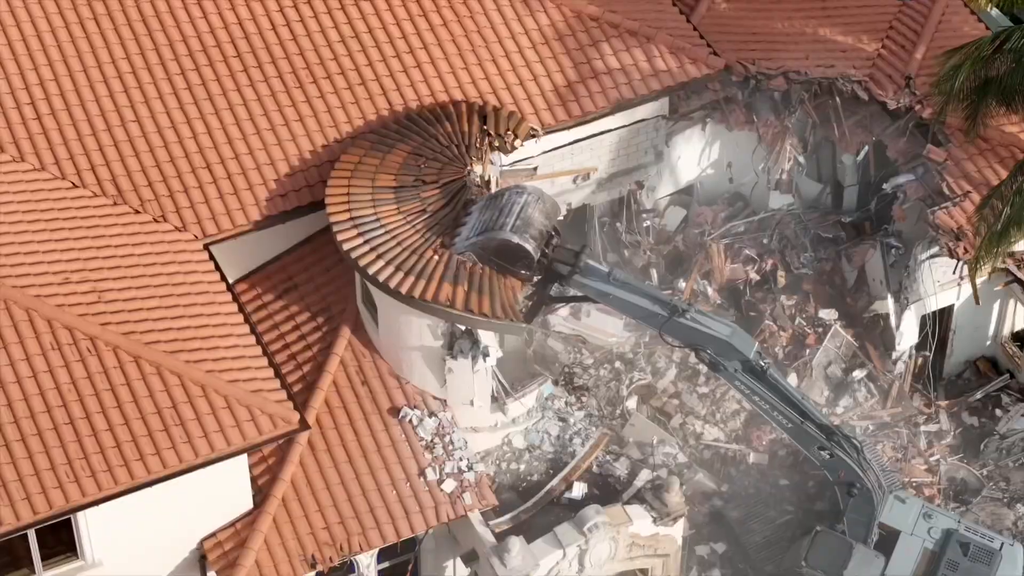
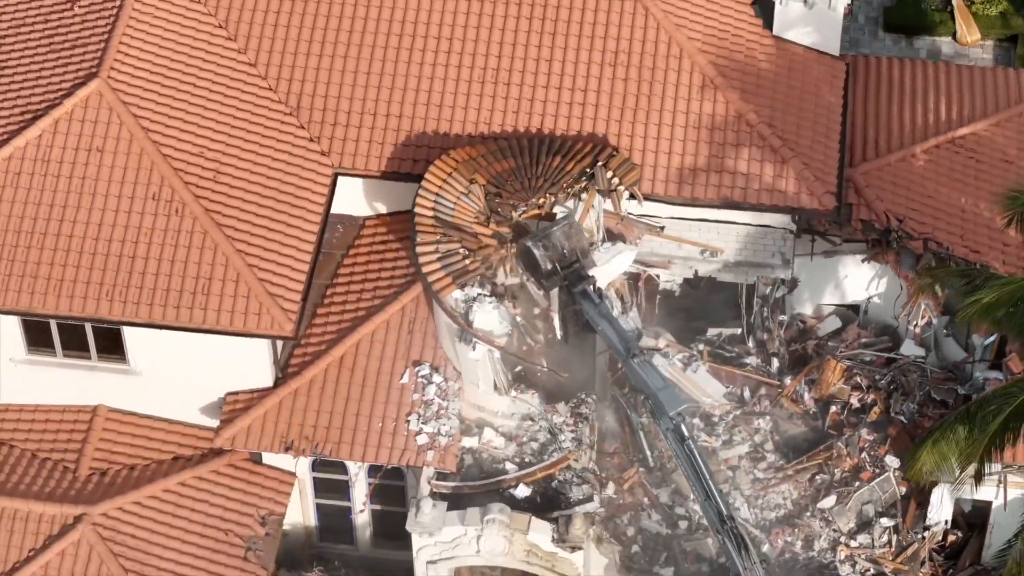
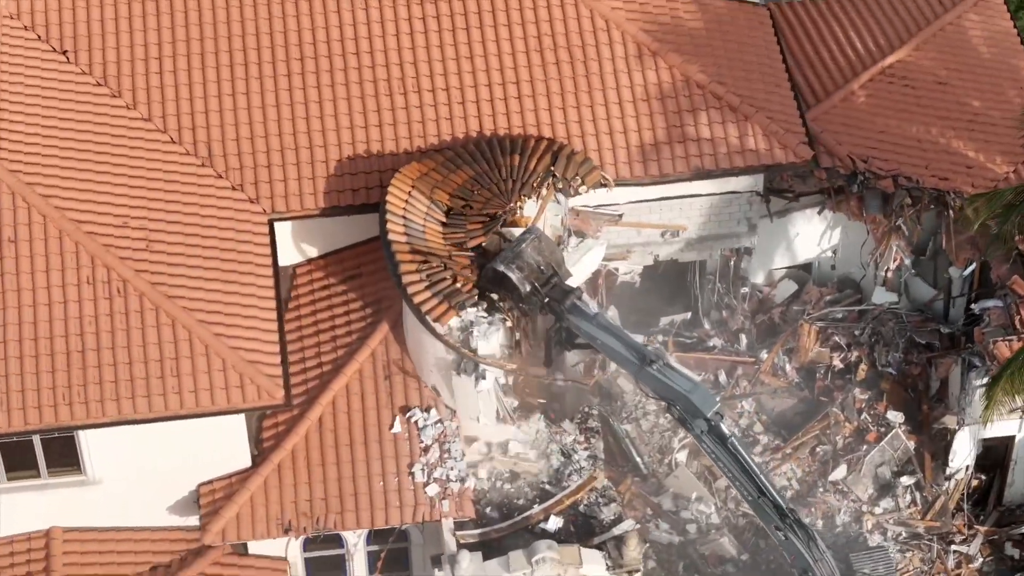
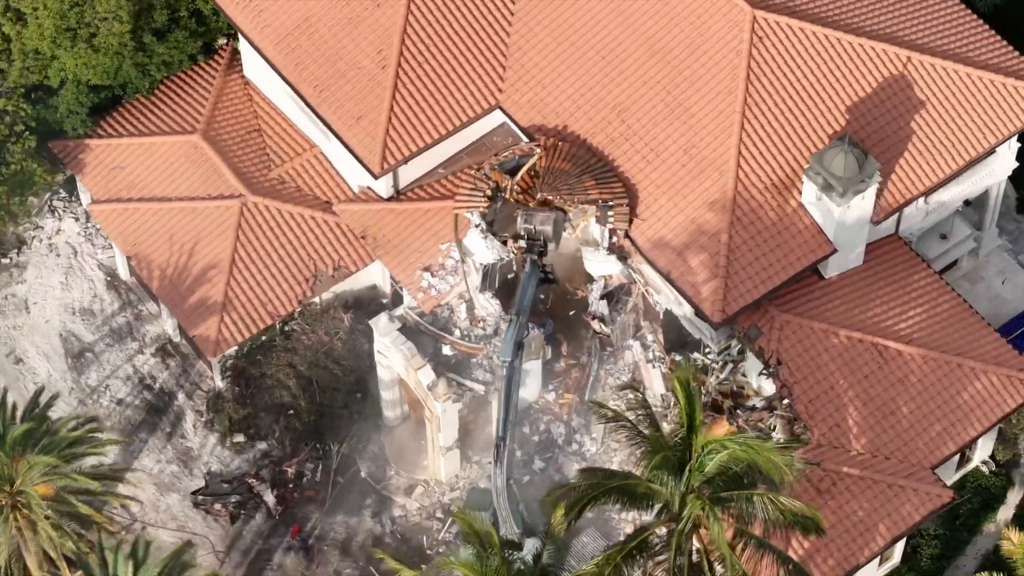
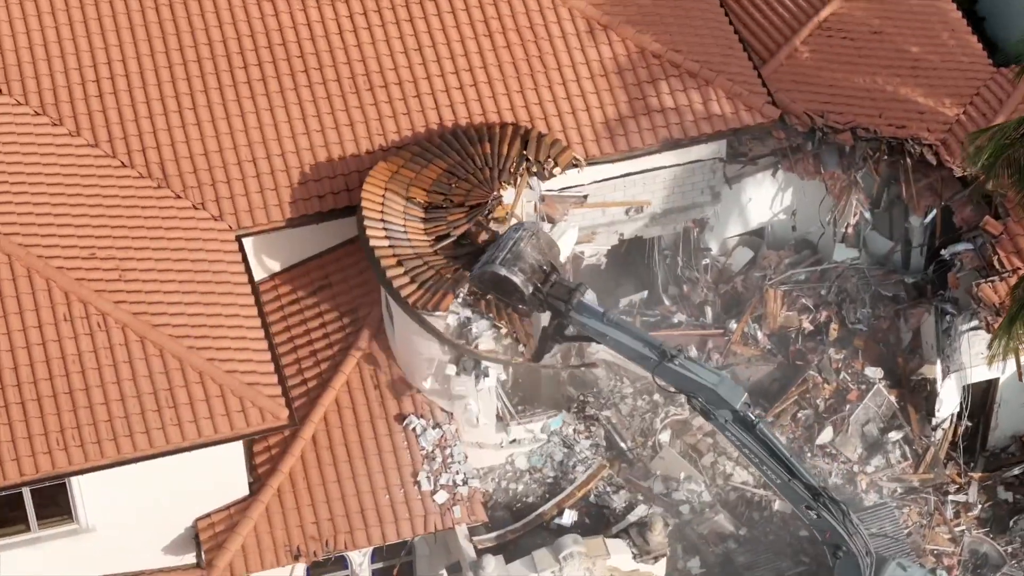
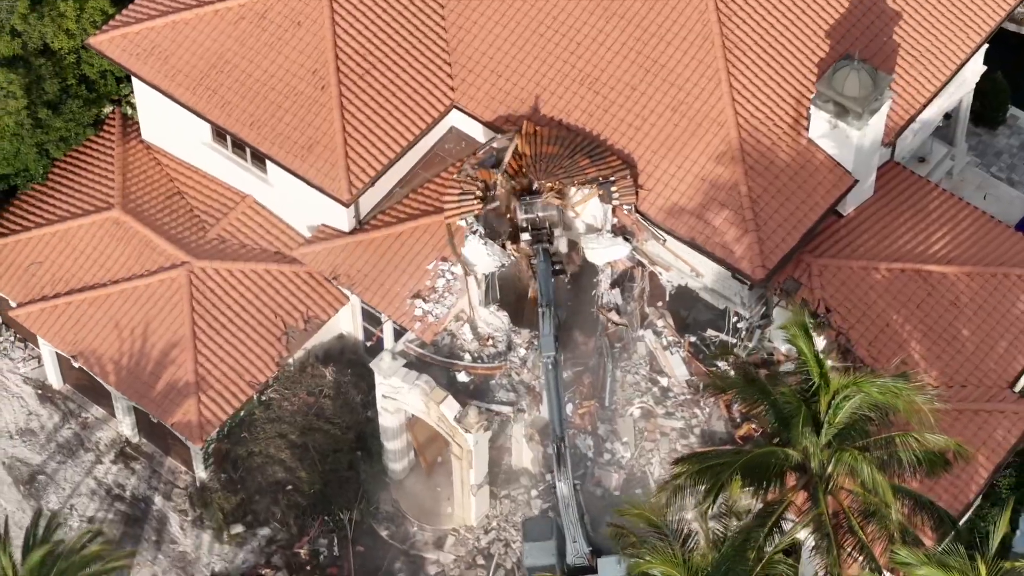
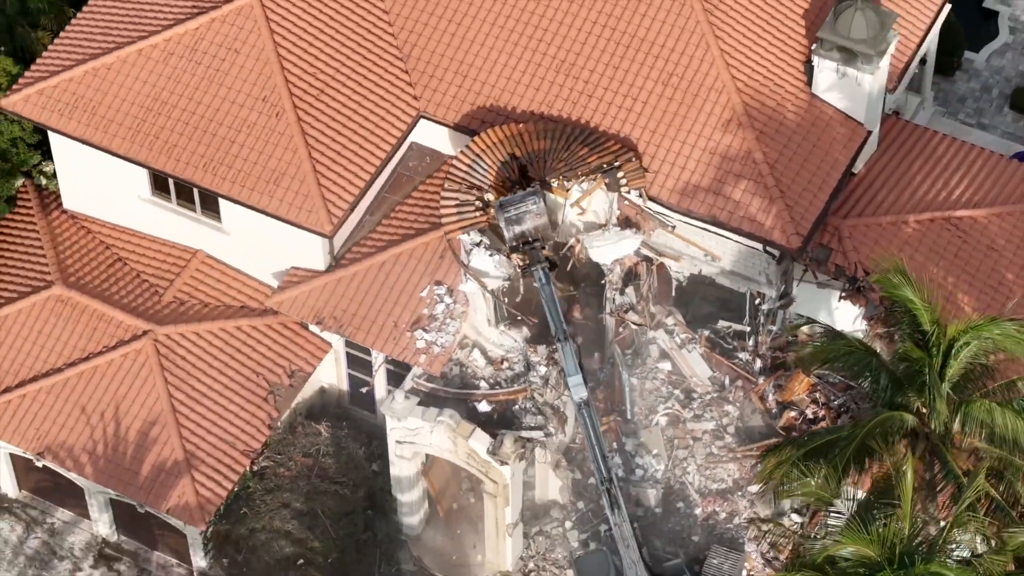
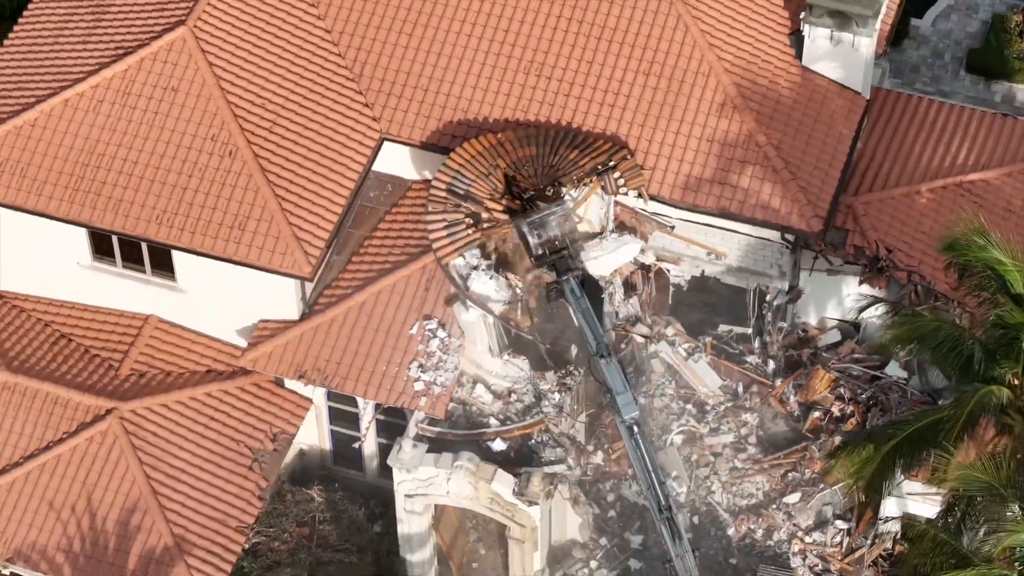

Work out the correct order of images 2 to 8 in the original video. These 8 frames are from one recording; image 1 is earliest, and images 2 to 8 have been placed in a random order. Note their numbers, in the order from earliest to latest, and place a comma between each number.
5, 3, 2, 8, 7, 6, 4
